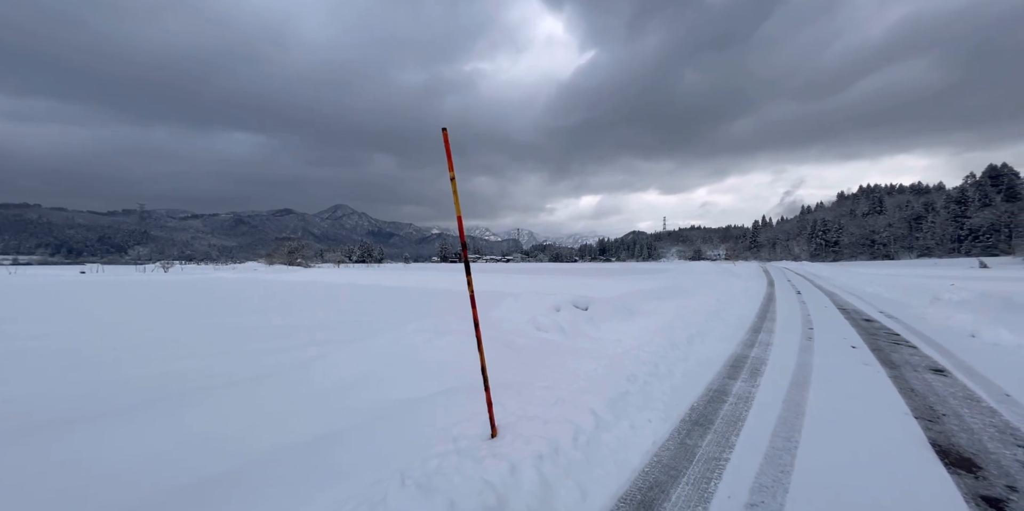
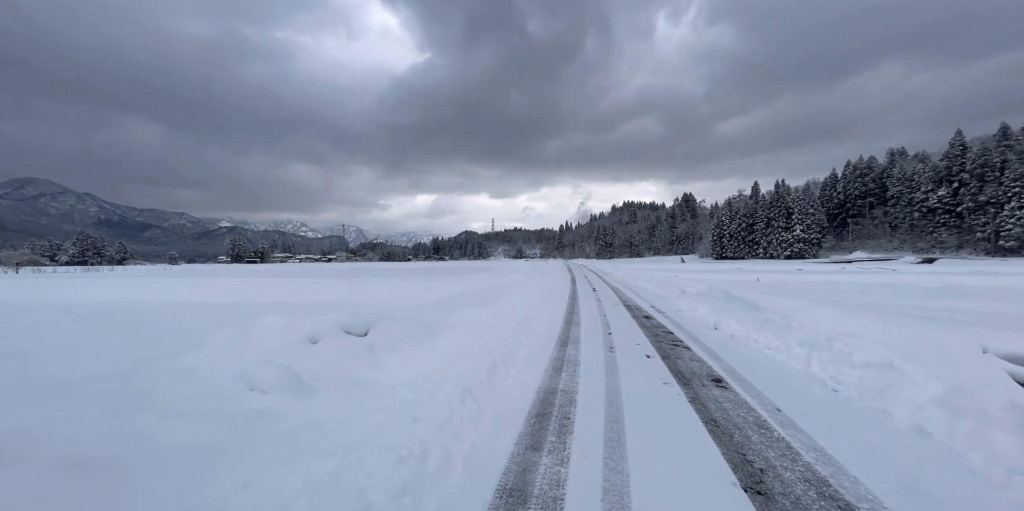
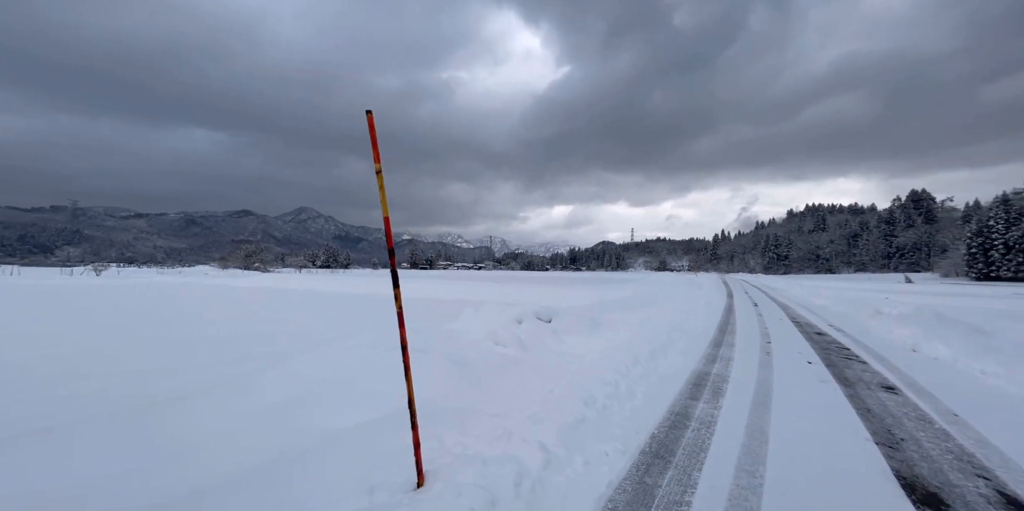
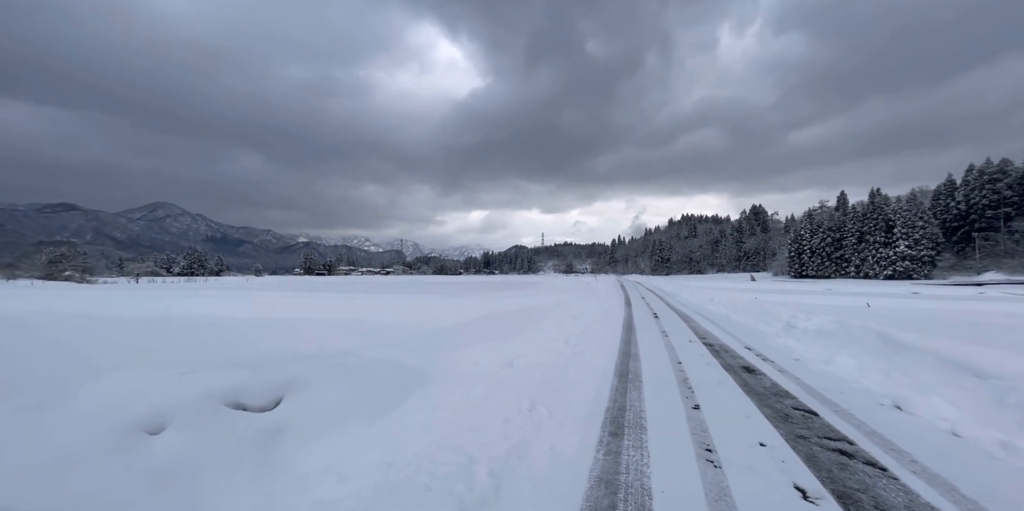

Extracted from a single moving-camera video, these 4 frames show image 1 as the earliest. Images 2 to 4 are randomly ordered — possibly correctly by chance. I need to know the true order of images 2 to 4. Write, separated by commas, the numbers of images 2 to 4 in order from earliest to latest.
3, 2, 4
